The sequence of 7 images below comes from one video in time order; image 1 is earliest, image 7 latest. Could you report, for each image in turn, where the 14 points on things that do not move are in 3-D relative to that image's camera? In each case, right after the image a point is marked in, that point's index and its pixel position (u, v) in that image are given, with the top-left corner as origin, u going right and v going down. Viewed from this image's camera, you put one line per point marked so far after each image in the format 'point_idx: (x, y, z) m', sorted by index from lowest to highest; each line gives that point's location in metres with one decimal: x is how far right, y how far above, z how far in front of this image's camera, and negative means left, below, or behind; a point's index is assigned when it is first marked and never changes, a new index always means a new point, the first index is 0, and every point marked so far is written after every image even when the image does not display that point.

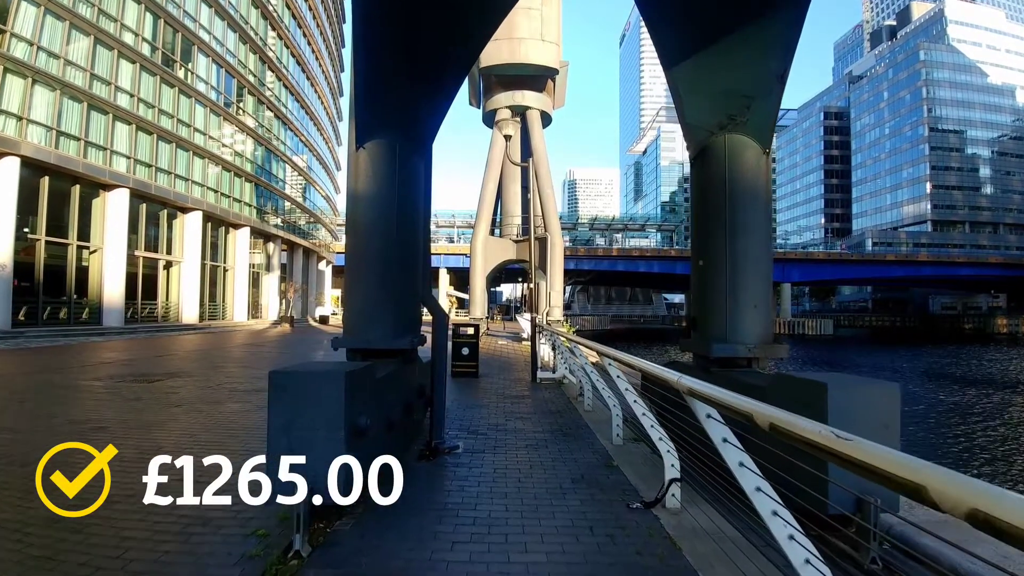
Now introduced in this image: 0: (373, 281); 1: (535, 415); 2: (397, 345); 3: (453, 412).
0: (-1.3, +0.1, +5.4) m
1: (+0.3, -1.9, +8.1) m
2: (-1.1, -0.6, +5.3) m
3: (-0.9, -1.8, +8.0) m
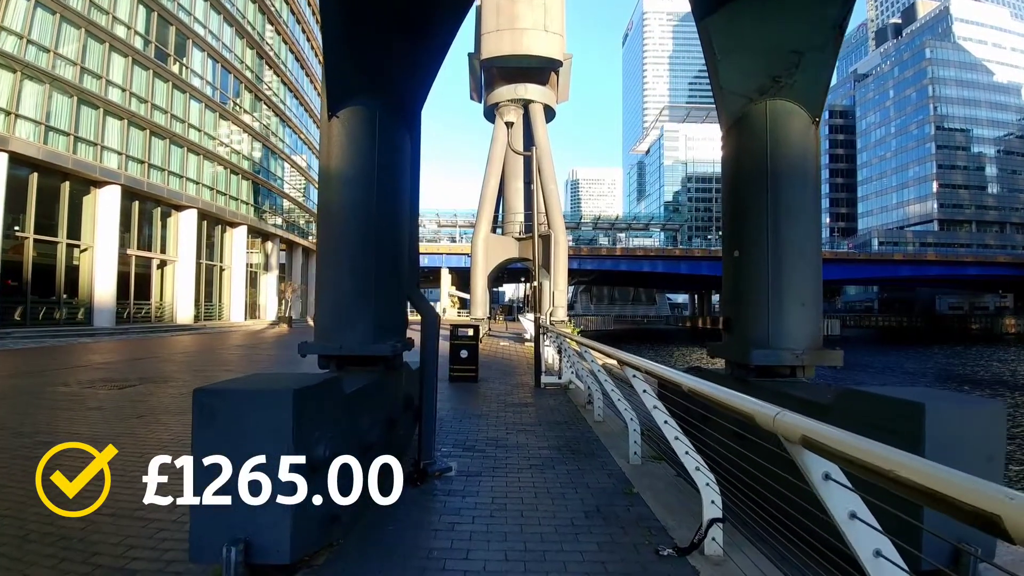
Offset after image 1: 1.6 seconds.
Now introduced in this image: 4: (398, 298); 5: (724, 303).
0: (-1.3, +0.1, +4.5) m
1: (+0.4, -1.8, +7.2) m
2: (-1.1, -0.5, +4.4) m
3: (-0.9, -1.8, +7.2) m
4: (-1.0, -0.1, +4.9) m
5: (+2.0, -0.1, +5.1) m
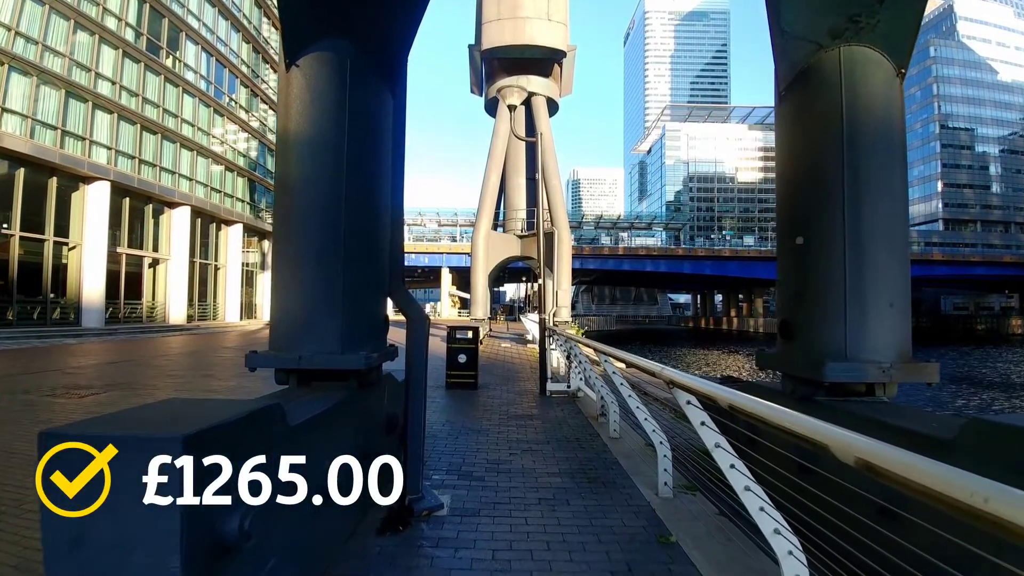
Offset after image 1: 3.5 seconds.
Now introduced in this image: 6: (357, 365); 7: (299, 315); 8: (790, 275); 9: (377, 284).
0: (-1.3, +0.1, +3.6) m
1: (+0.4, -1.8, +6.3) m
2: (-1.0, -0.5, +3.5) m
3: (-0.9, -1.7, +6.2) m
4: (-1.0, -0.1, +4.0) m
5: (+2.1, -0.1, +4.1) m
6: (-1.0, -0.5, +3.4) m
7: (-1.4, -0.2, +3.6) m
8: (+2.3, +0.1, +4.4) m
9: (-1.0, 0.0, +4.0) m
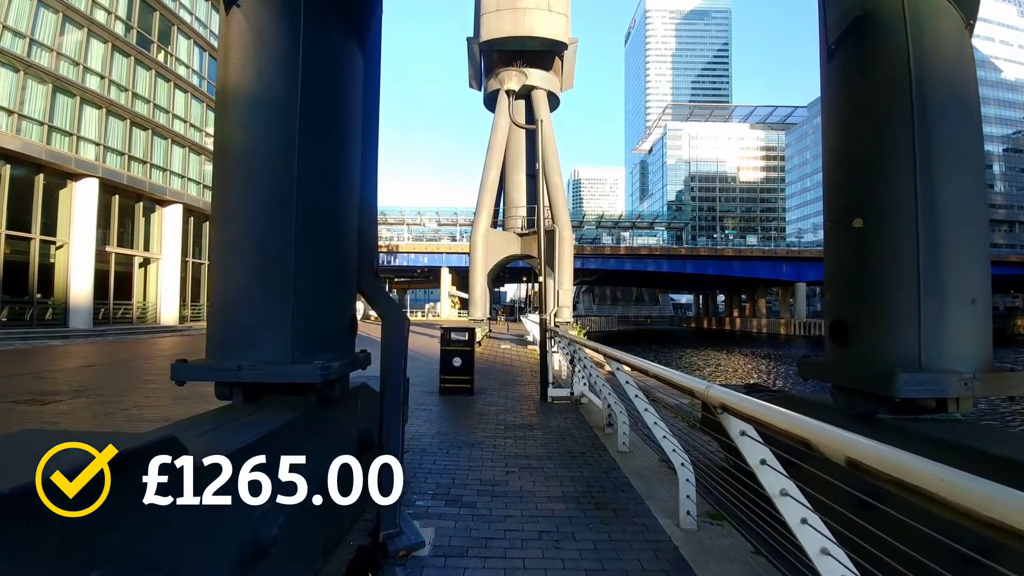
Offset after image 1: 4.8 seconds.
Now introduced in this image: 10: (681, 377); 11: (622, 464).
0: (-1.3, +0.2, +2.9) m
1: (+0.4, -1.8, +5.6) m
2: (-1.1, -0.4, +2.8) m
3: (-0.9, -1.7, +5.5) m
4: (-1.0, 0.0, +3.2) m
5: (+2.0, -0.1, +3.4) m
6: (-1.0, -0.5, +2.7) m
7: (-1.4, -0.1, +2.9) m
8: (+2.3, +0.1, +3.7) m
9: (-1.0, +0.1, +3.3) m
10: (+1.0, -0.5, +3.2) m
11: (+1.1, -1.7, +5.5) m
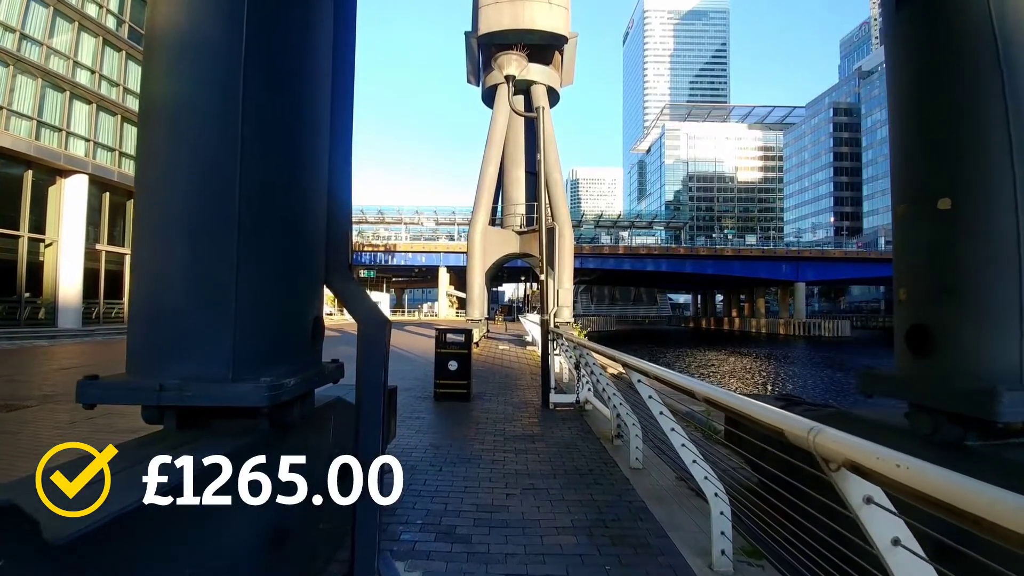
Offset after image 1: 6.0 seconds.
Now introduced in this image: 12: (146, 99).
0: (-1.3, +0.2, +2.2) m
1: (+0.4, -1.7, +4.9) m
2: (-1.1, -0.4, +2.1) m
3: (-0.9, -1.7, +4.9) m
4: (-1.0, 0.0, +2.6) m
5: (+2.1, -0.1, +2.8) m
6: (-1.0, -0.4, +2.1) m
7: (-1.4, -0.1, +2.2) m
8: (+2.3, +0.2, +3.1) m
9: (-1.0, +0.1, +2.6) m
10: (+1.0, -0.5, +2.5) m
11: (+1.1, -1.7, +4.9) m
12: (-1.5, +0.8, +2.3) m
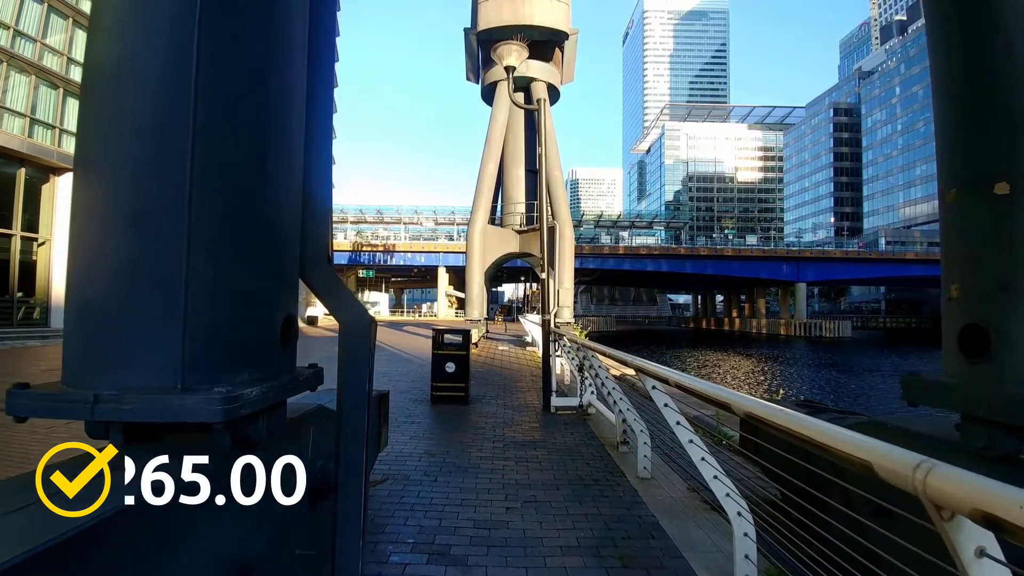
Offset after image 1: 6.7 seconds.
0: (-1.3, +0.2, +1.9) m
1: (+0.4, -1.7, +4.6) m
2: (-1.0, -0.4, +1.8) m
3: (-0.9, -1.7, +4.5) m
4: (-1.0, 0.0, +2.3) m
5: (+2.1, 0.0, +2.5) m
6: (-1.0, -0.4, +1.8) m
7: (-1.4, -0.1, +1.9) m
8: (+2.3, +0.2, +2.7) m
9: (-1.0, +0.1, +2.3) m
10: (+1.0, -0.5, +2.2) m
11: (+1.1, -1.7, +4.6) m
12: (-1.5, +0.8, +2.0) m
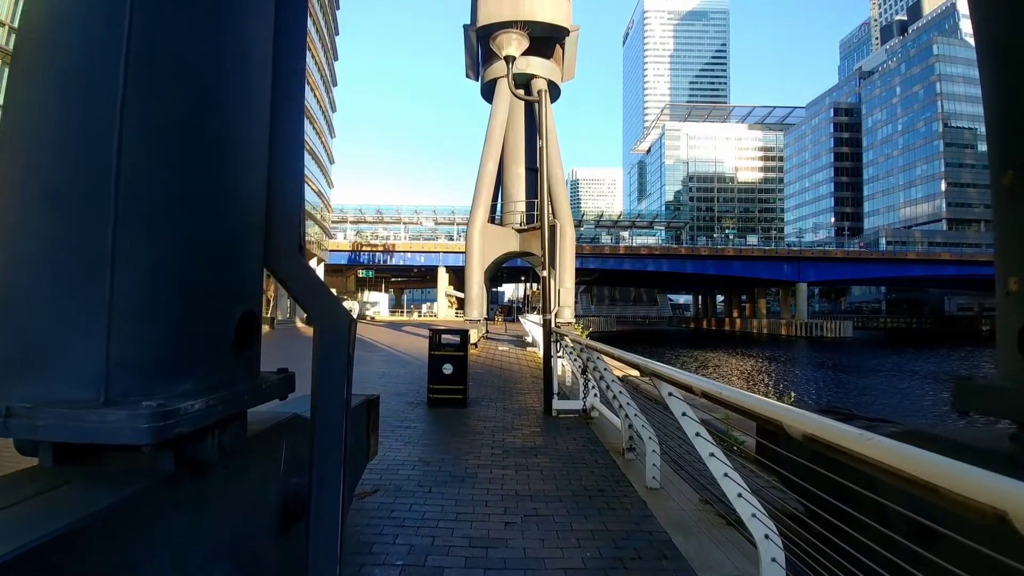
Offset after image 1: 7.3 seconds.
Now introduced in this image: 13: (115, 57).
0: (-1.3, +0.2, +1.6) m
1: (+0.4, -1.7, +4.3) m
2: (-1.1, -0.4, +1.5) m
3: (-0.9, -1.6, +4.2) m
4: (-1.0, 0.0, +1.9) m
5: (+2.1, 0.0, +2.2) m
6: (-1.0, -0.4, +1.4) m
7: (-1.4, -0.1, +1.6) m
8: (+2.3, +0.2, +2.4) m
9: (-1.0, +0.1, +2.0) m
10: (+1.0, -0.5, +1.9) m
11: (+1.1, -1.7, +4.3) m
12: (-1.5, +0.8, +1.6) m
13: (-1.1, +0.6, +1.6) m
